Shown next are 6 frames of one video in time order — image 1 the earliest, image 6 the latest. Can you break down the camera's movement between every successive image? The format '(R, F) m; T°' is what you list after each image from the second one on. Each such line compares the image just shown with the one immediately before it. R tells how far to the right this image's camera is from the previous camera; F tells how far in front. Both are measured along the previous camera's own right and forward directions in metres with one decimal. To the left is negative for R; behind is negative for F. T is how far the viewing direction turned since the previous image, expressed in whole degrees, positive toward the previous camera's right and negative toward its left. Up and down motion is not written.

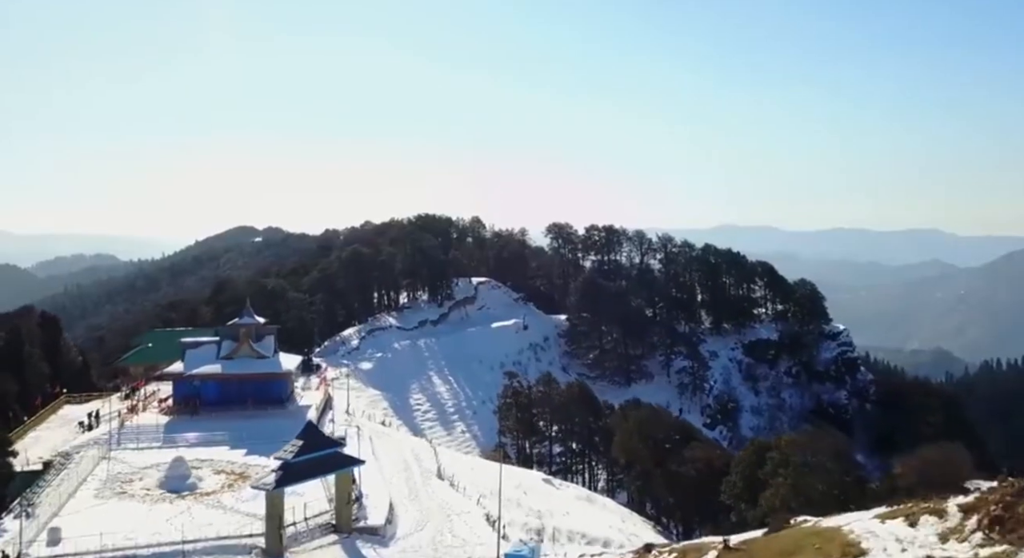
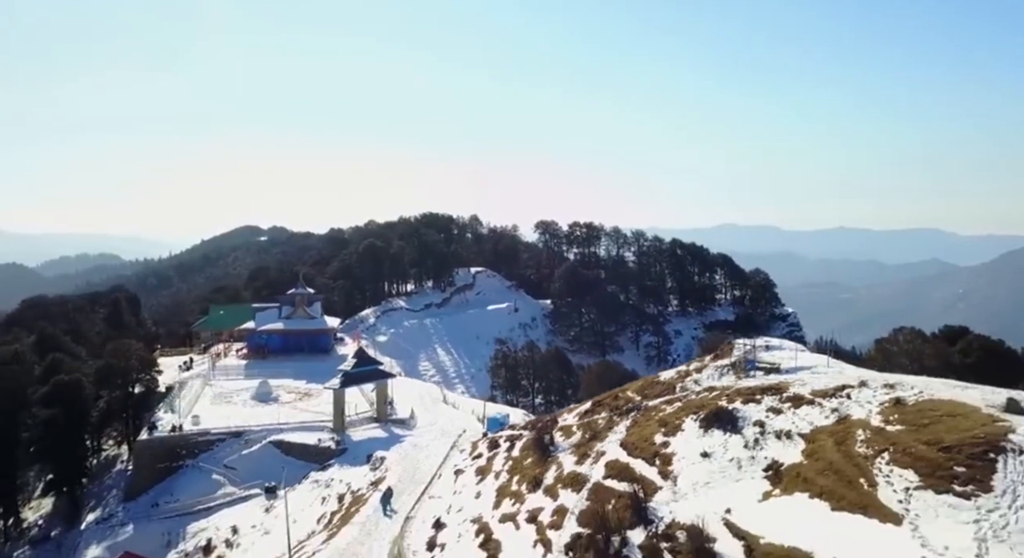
(+0.9, -13.8) m; 0°
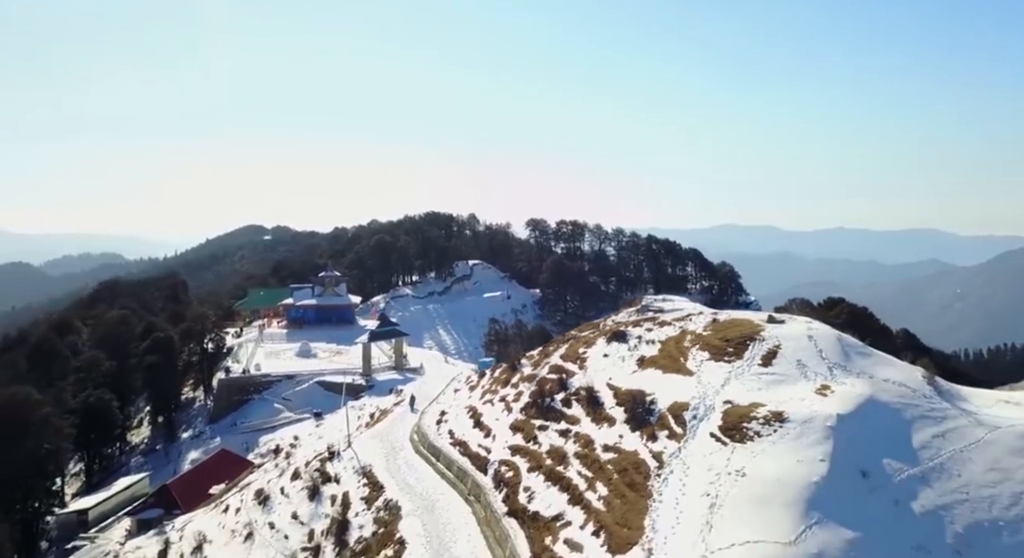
(+0.9, -12.7) m; 0°
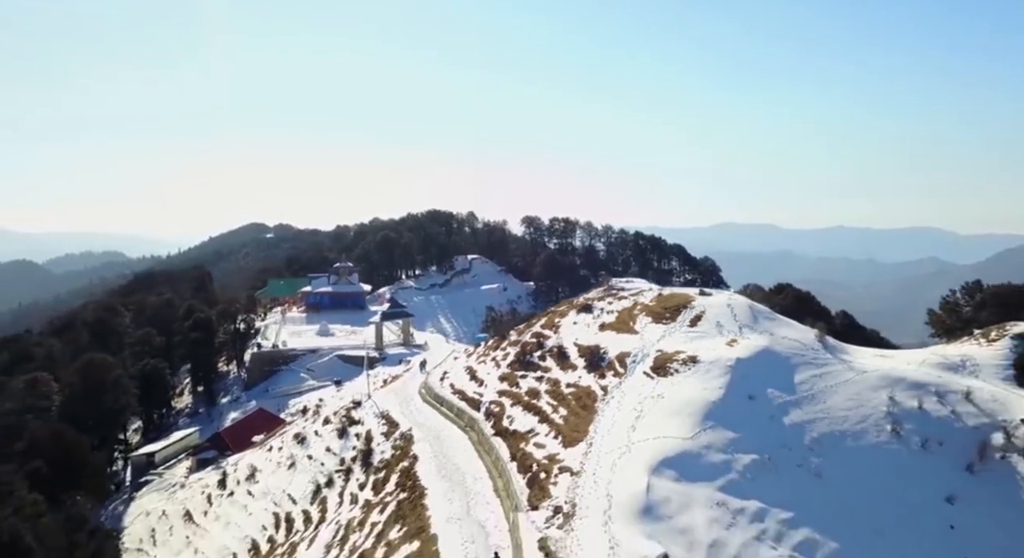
(+0.6, -8.3) m; 0°
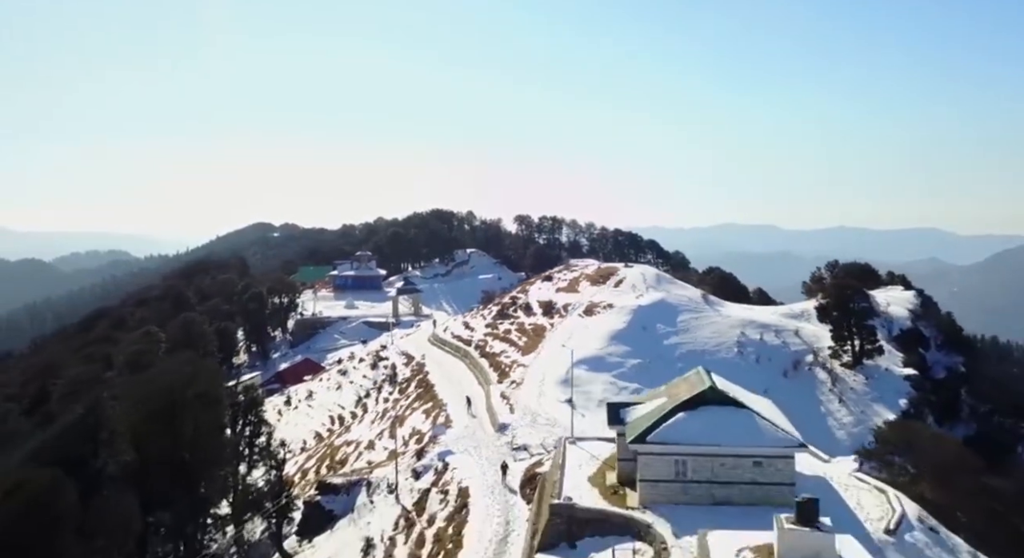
(+1.3, -16.4) m; 0°
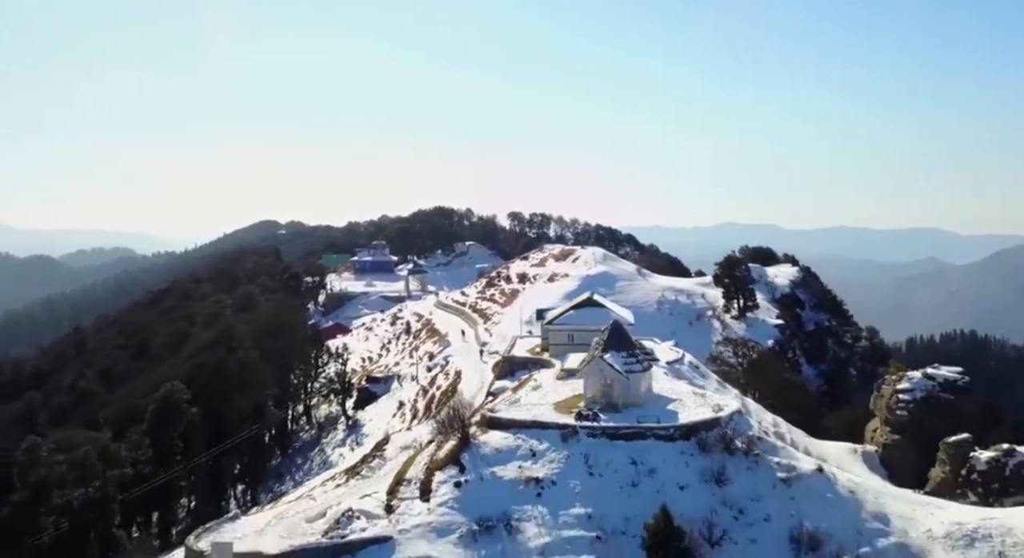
(+1.4, -18.2) m; 0°
